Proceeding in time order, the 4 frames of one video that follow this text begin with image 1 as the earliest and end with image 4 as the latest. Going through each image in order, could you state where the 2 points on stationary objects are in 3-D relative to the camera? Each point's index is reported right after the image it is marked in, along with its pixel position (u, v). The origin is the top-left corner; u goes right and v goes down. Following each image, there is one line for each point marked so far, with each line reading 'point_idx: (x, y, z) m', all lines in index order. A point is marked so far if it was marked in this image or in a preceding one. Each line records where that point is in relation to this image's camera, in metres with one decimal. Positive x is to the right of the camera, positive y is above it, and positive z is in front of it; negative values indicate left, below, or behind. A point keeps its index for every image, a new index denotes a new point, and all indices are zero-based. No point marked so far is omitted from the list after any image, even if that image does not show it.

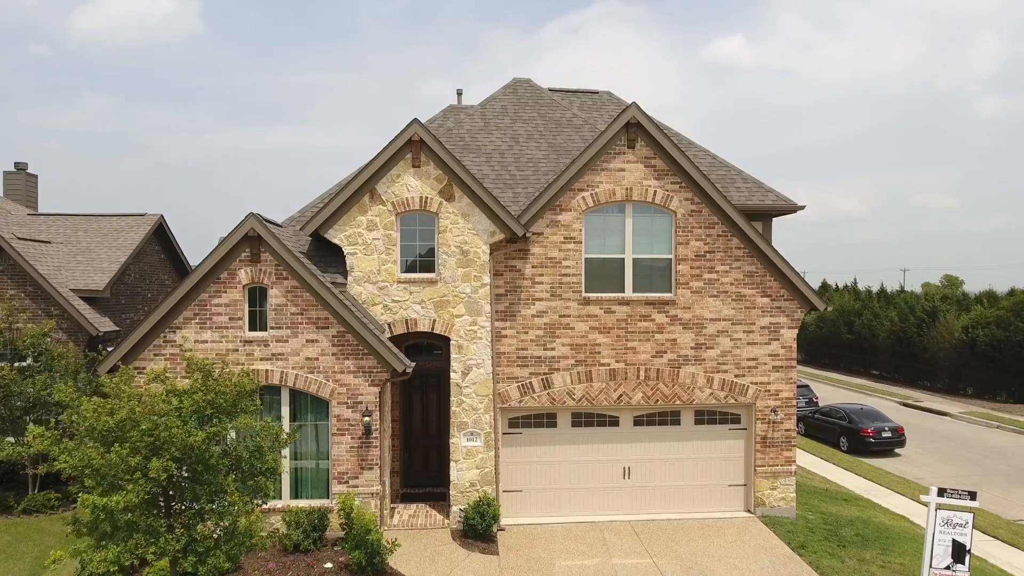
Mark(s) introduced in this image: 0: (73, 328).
0: (-7.7, -0.7, +10.6) m
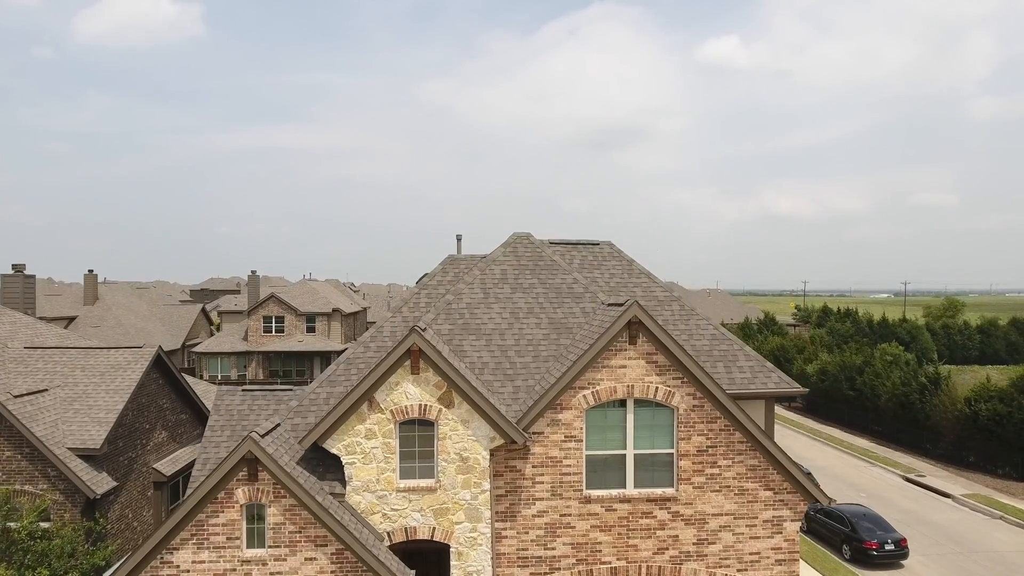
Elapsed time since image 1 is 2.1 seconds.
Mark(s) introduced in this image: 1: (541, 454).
0: (-7.7, -3.5, +10.6) m
1: (+0.4, -2.3, +8.6) m
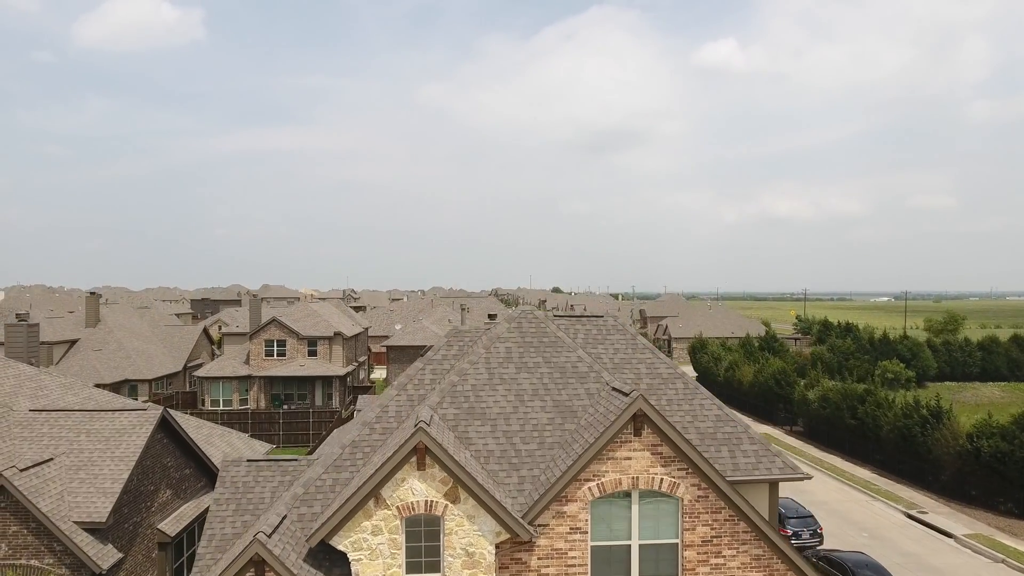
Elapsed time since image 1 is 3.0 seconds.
0: (-7.6, -4.9, +10.6) m
1: (+0.5, -3.7, +8.6) m
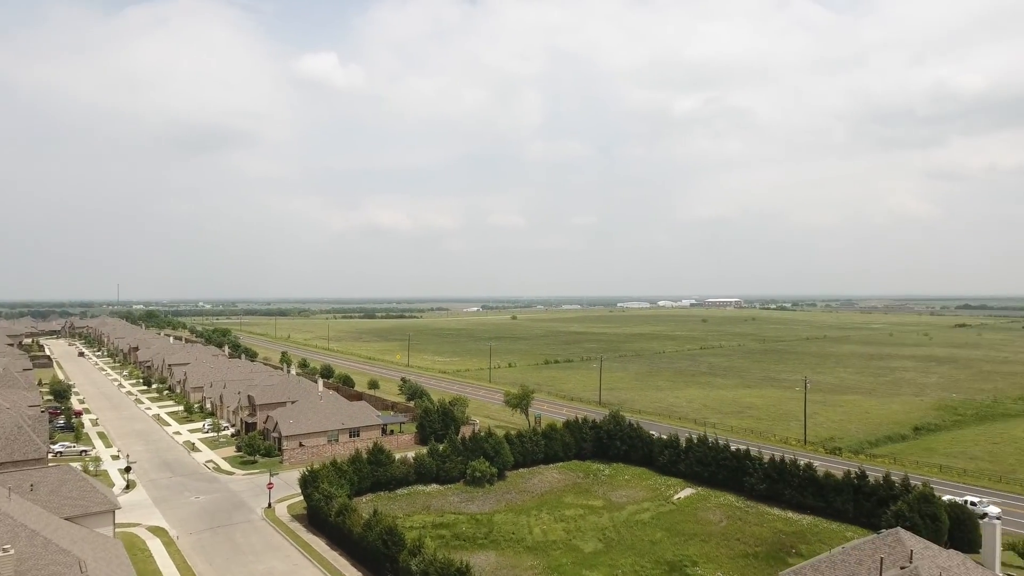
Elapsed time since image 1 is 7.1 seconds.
0: (-14.4, -15.7, +2.8) m
1: (-6.5, -14.3, +5.5) m
